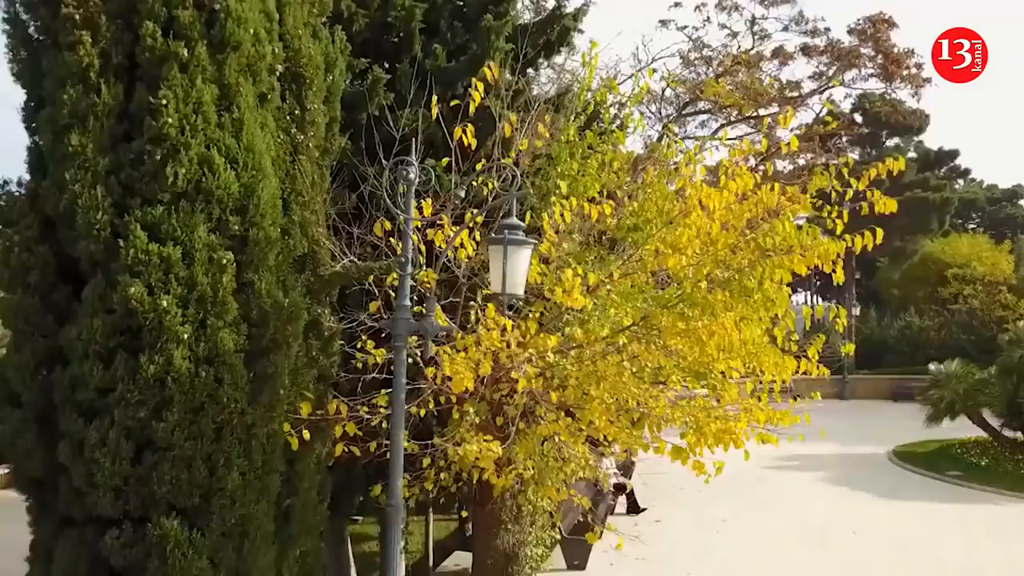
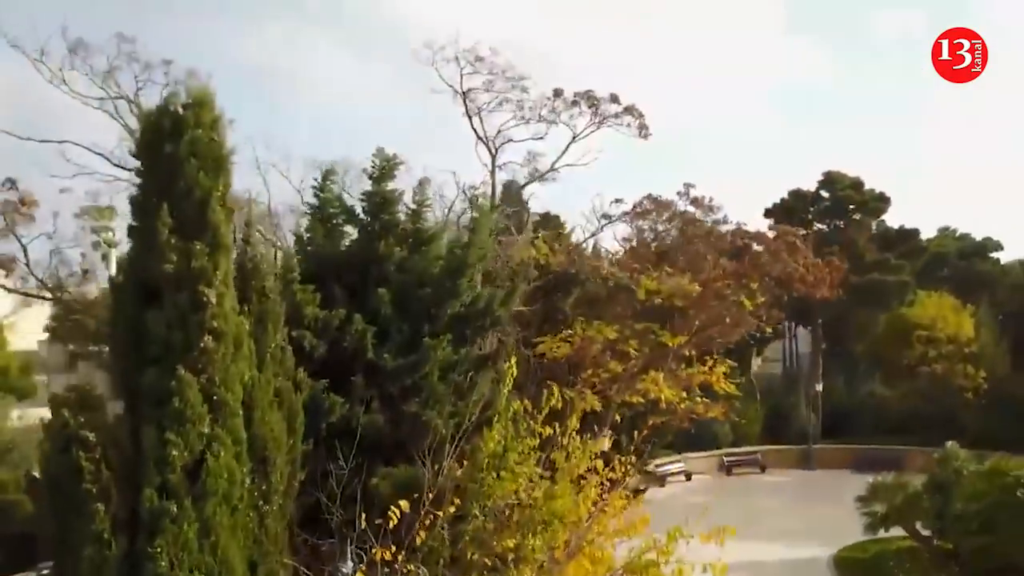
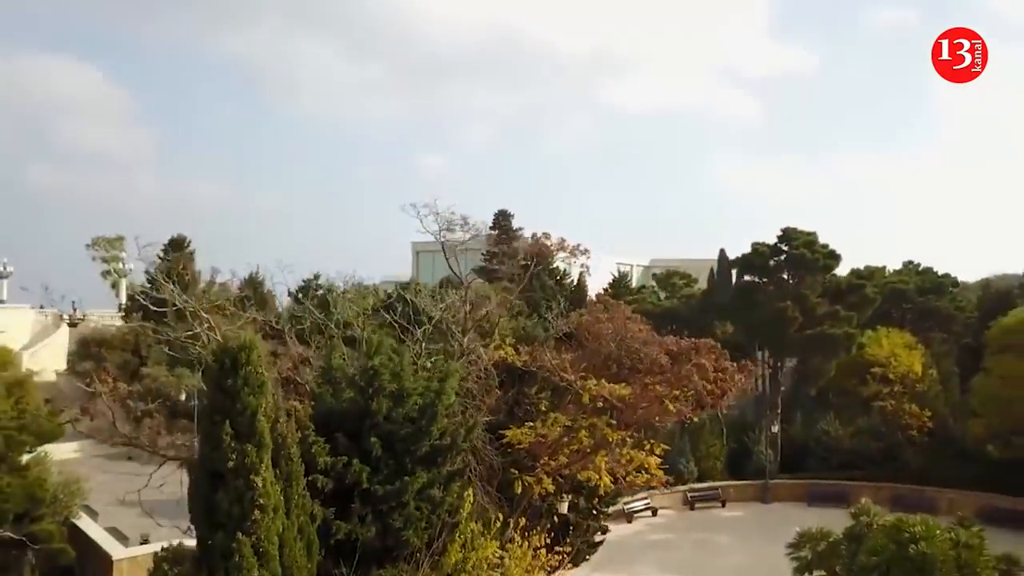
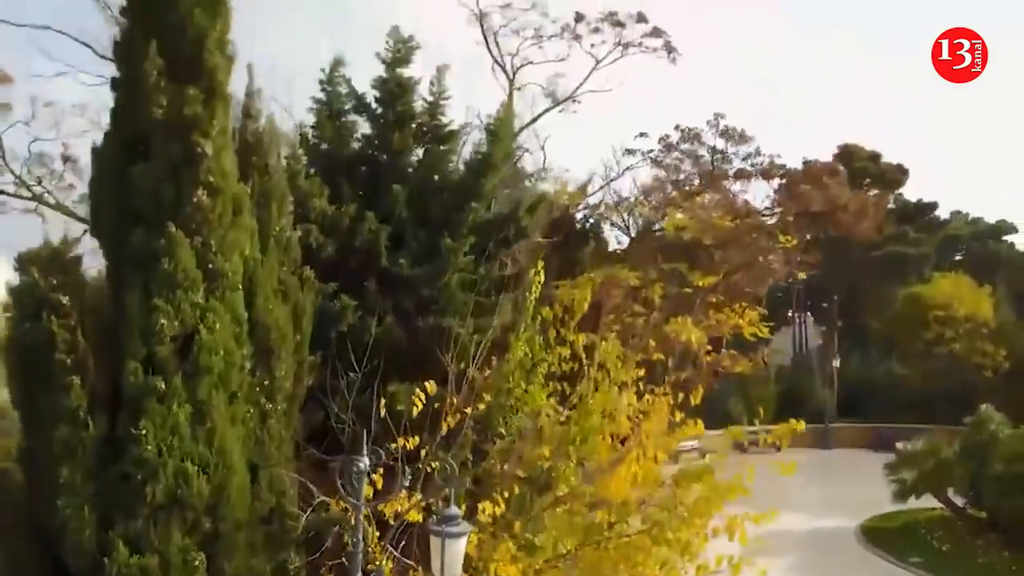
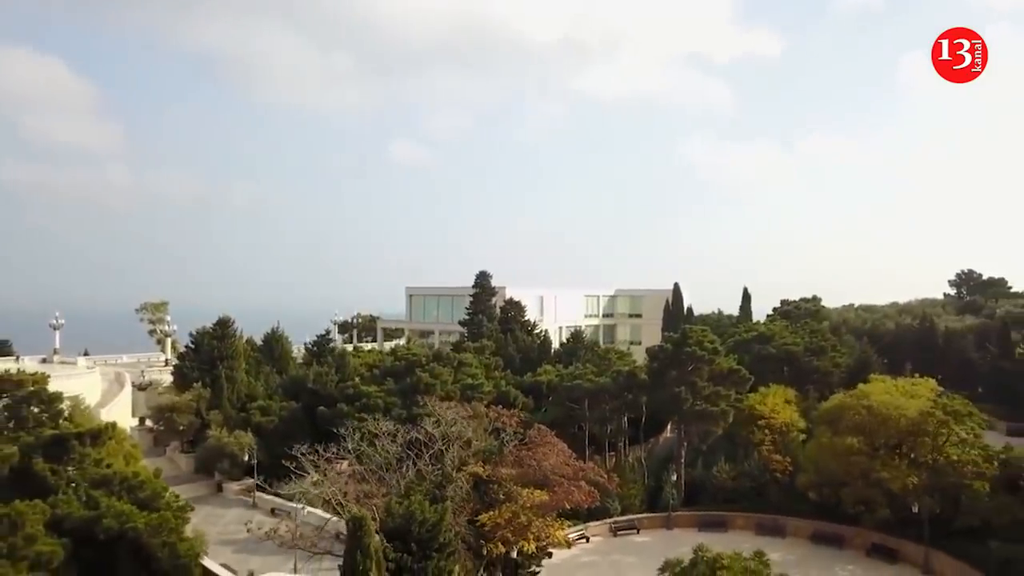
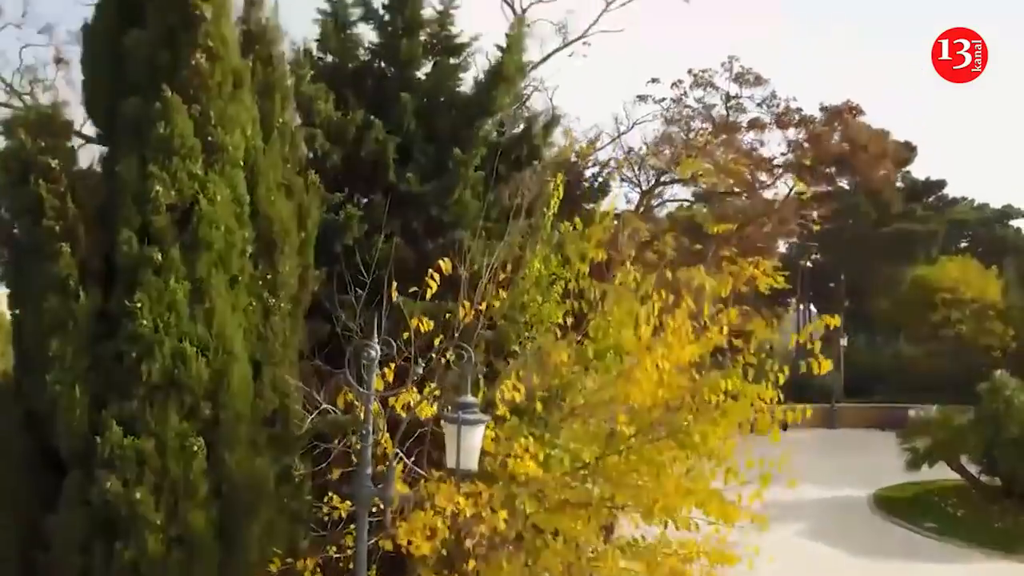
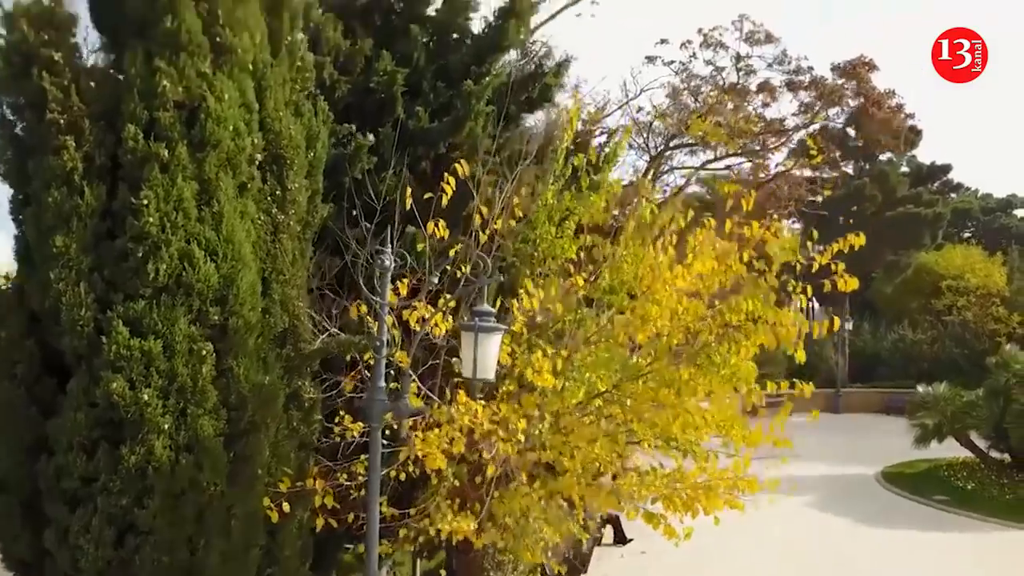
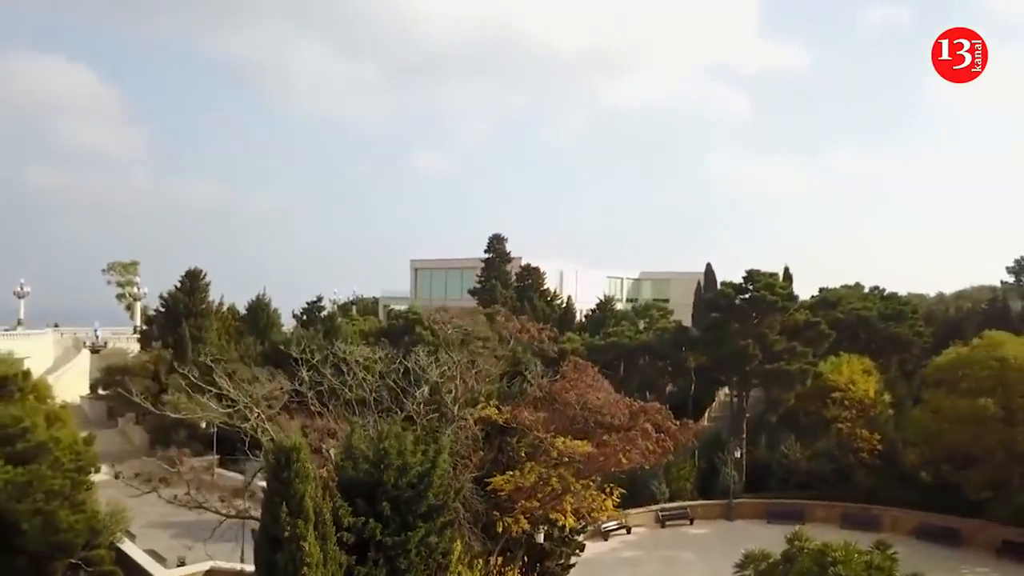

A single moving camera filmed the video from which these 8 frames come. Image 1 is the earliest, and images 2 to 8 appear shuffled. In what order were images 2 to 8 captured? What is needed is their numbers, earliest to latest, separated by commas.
7, 6, 4, 2, 3, 8, 5
